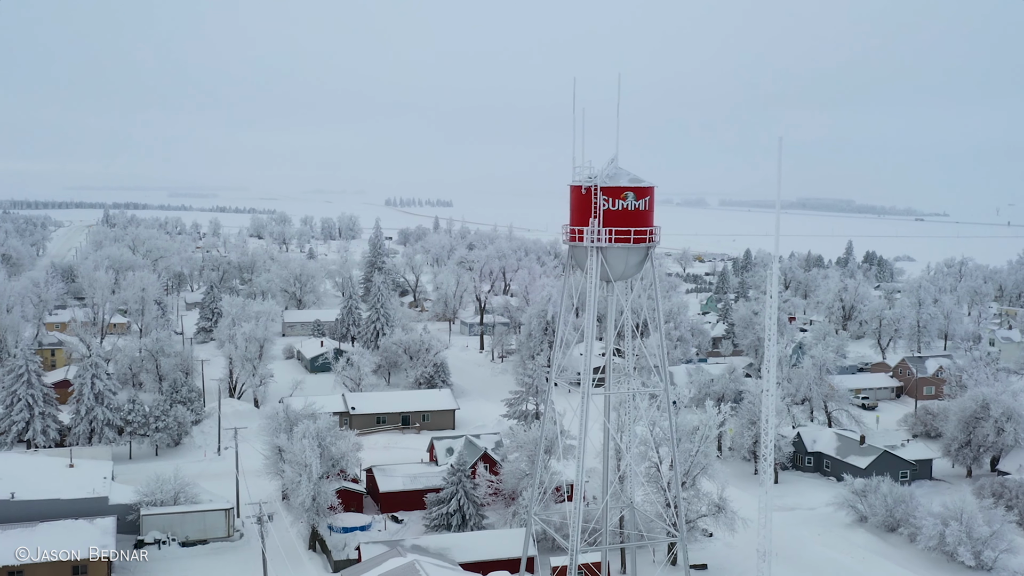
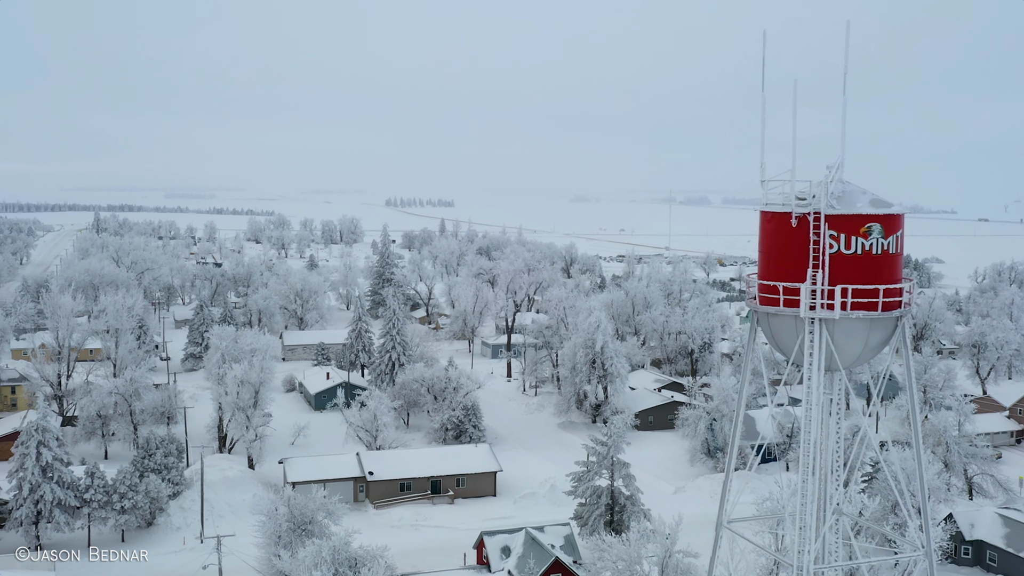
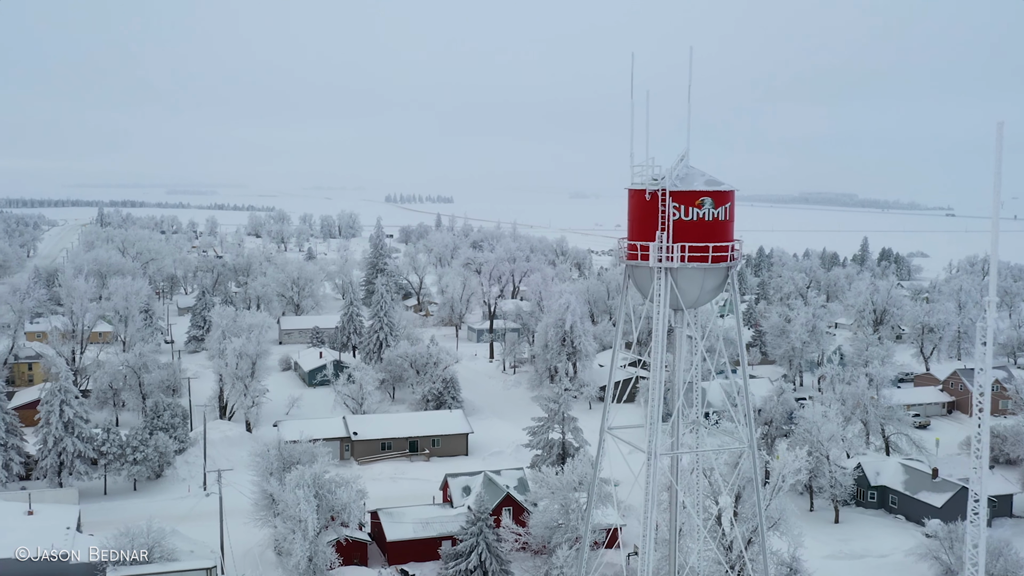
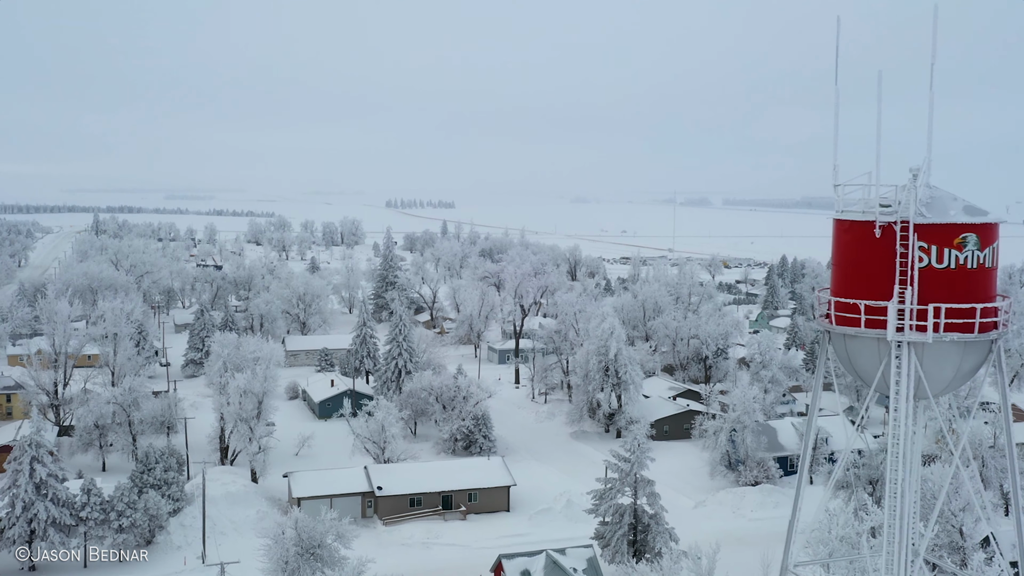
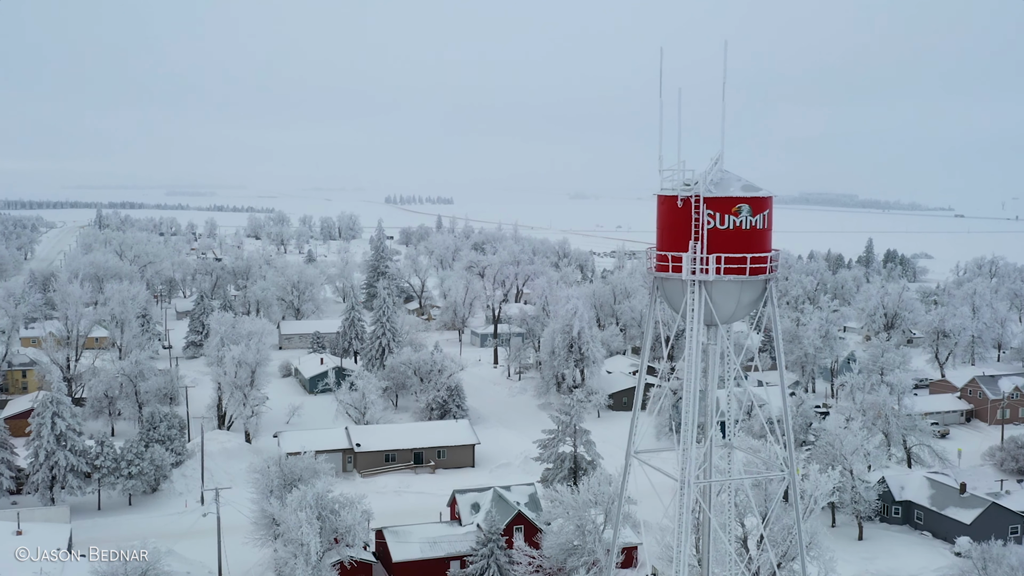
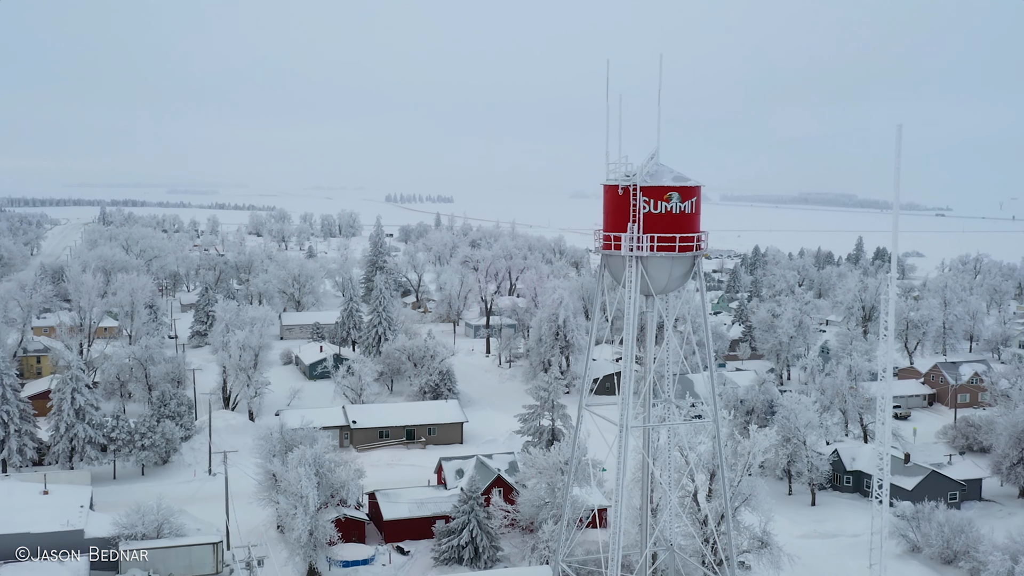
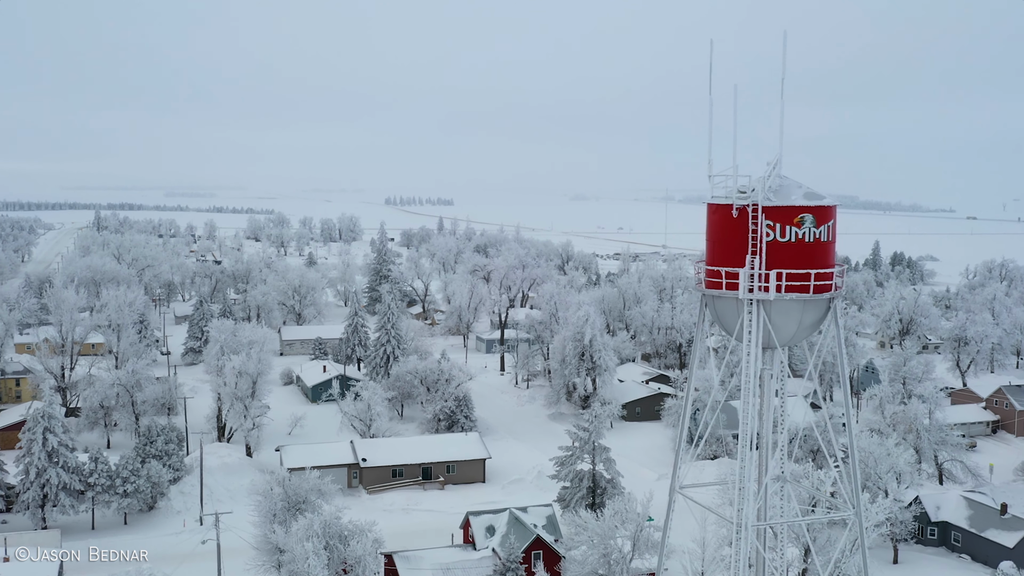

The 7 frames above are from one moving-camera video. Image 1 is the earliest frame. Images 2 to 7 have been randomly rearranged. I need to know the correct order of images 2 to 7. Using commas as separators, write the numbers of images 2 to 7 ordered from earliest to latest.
6, 3, 5, 7, 2, 4
